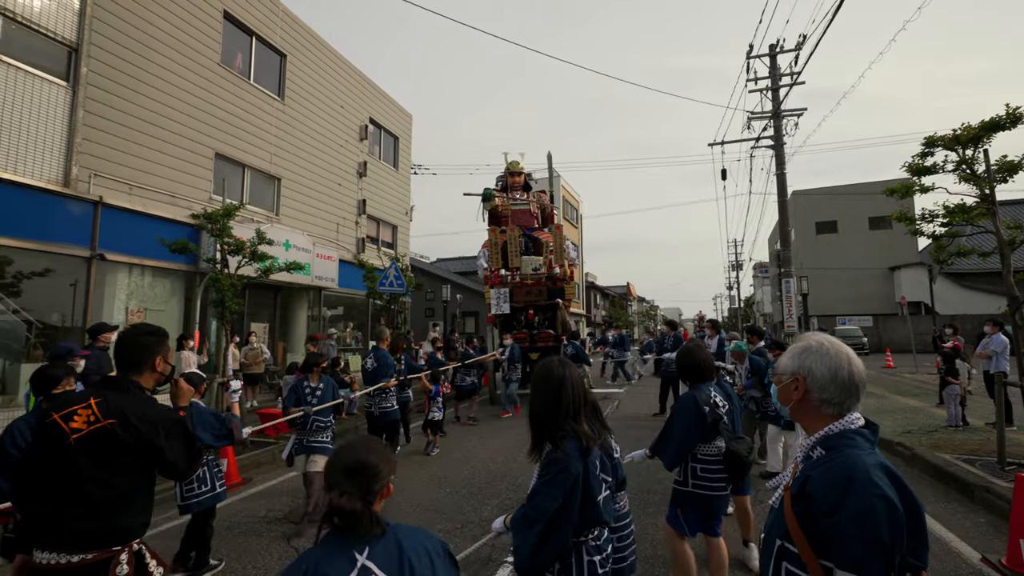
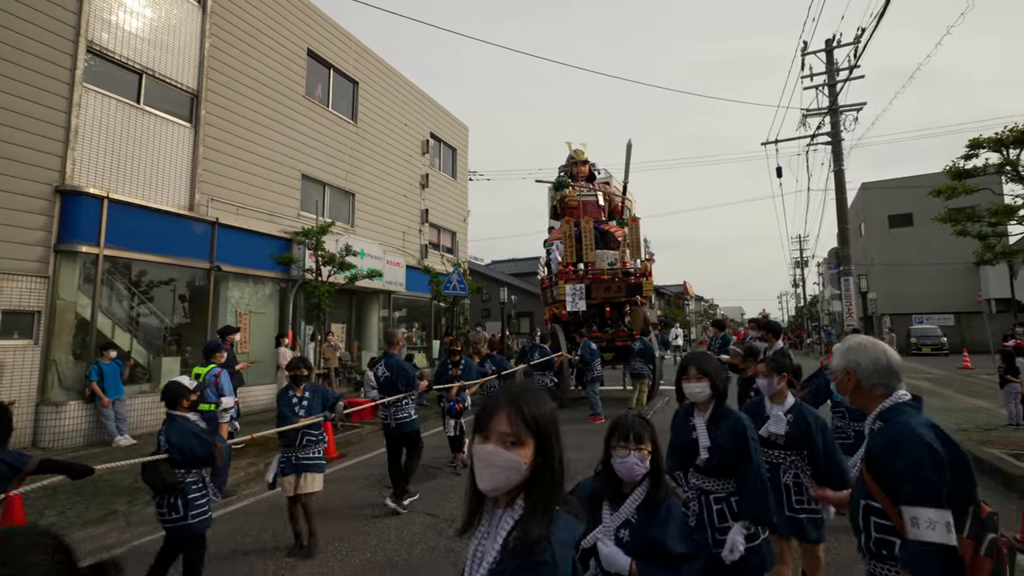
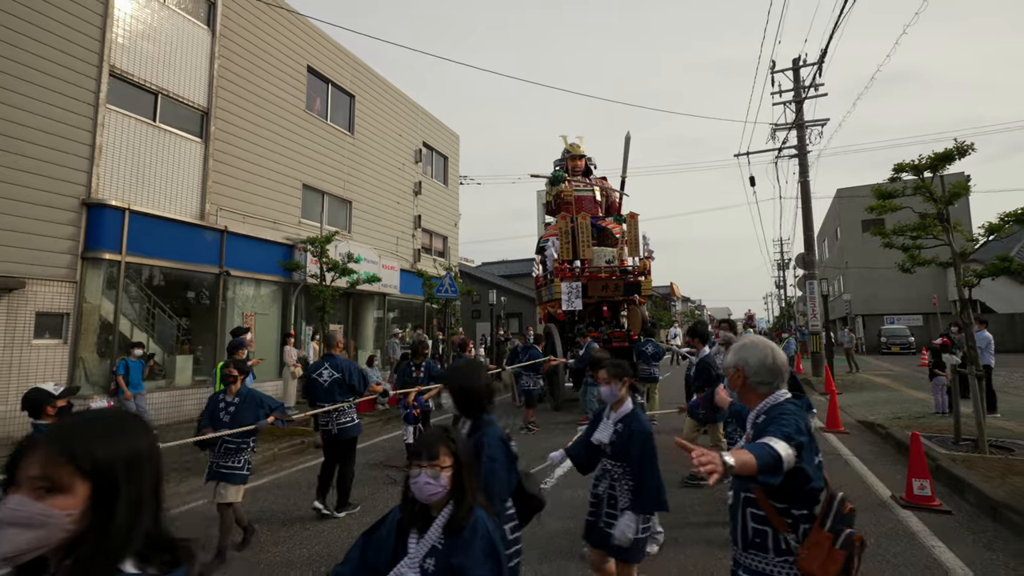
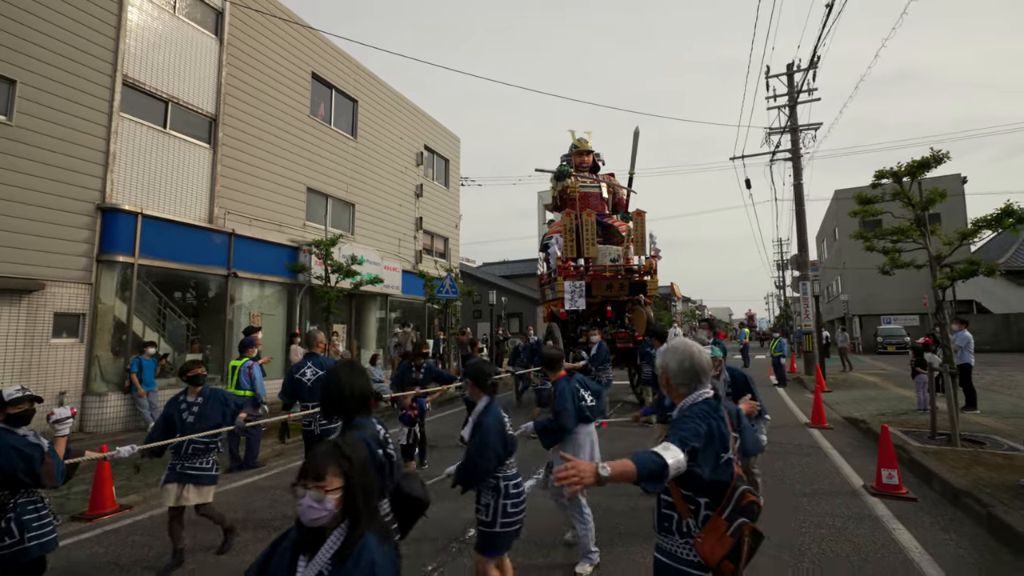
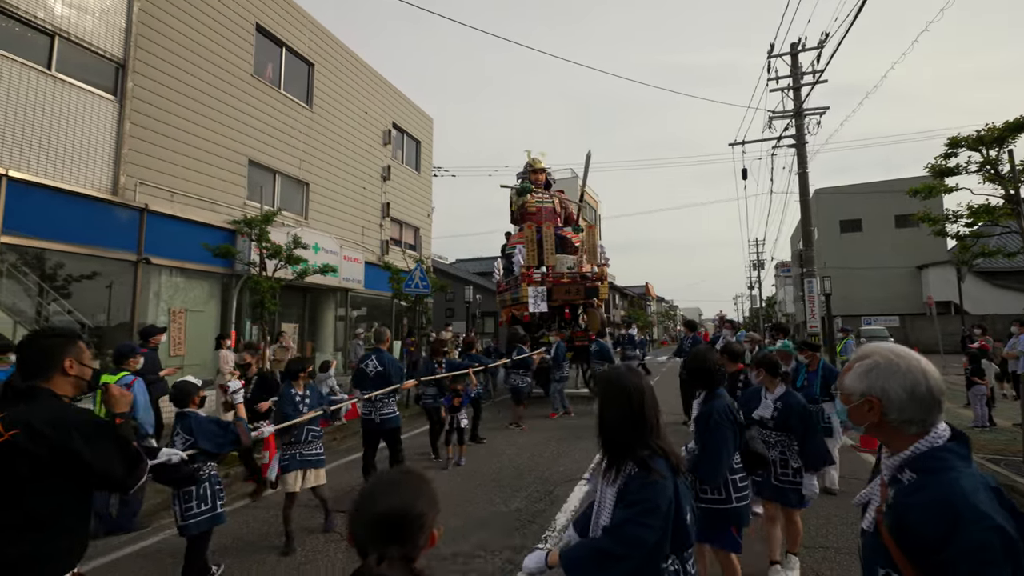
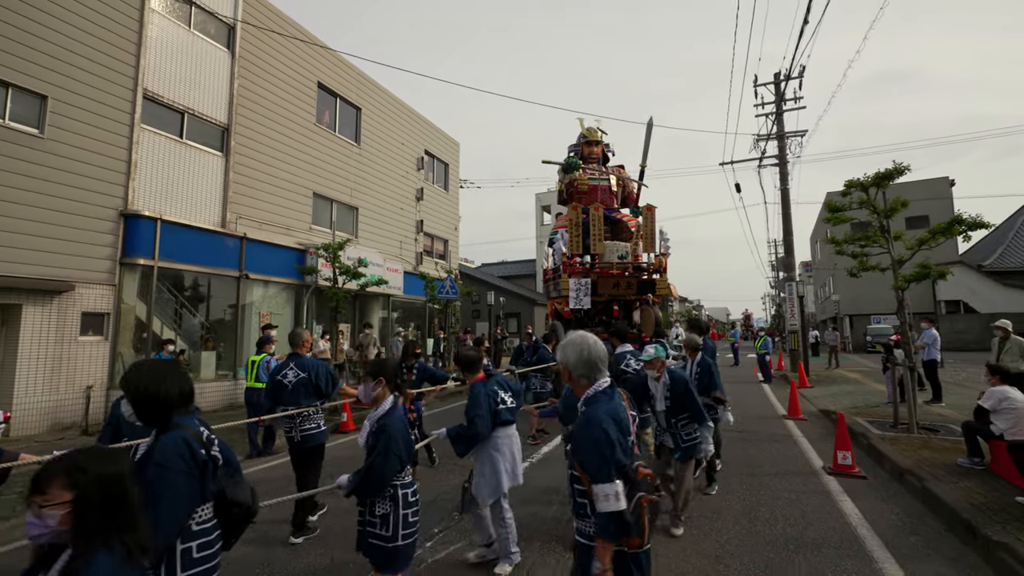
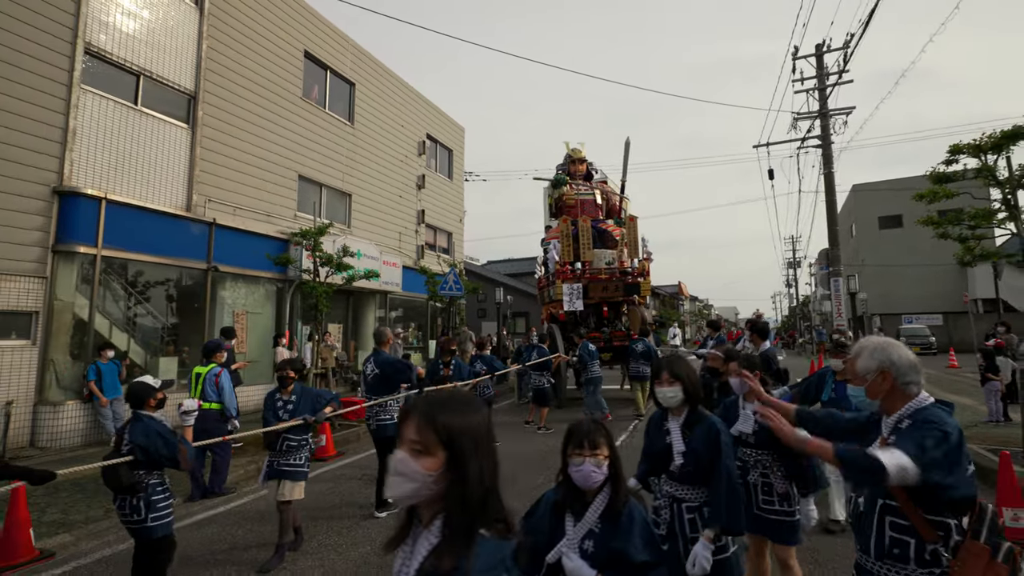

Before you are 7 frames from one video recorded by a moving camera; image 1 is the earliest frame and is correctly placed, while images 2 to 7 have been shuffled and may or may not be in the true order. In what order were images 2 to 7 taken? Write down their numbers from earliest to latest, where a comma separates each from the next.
5, 2, 7, 3, 4, 6
